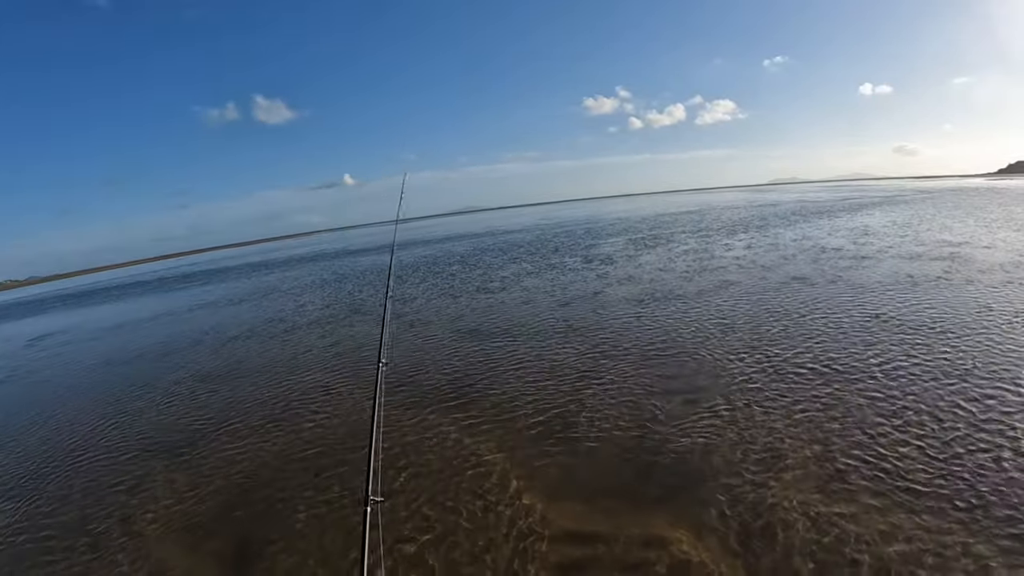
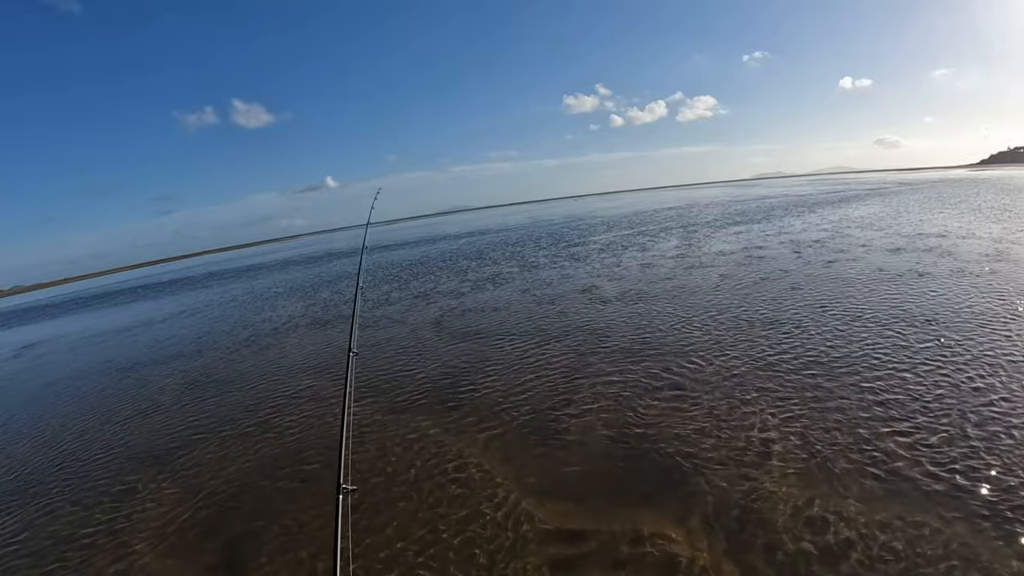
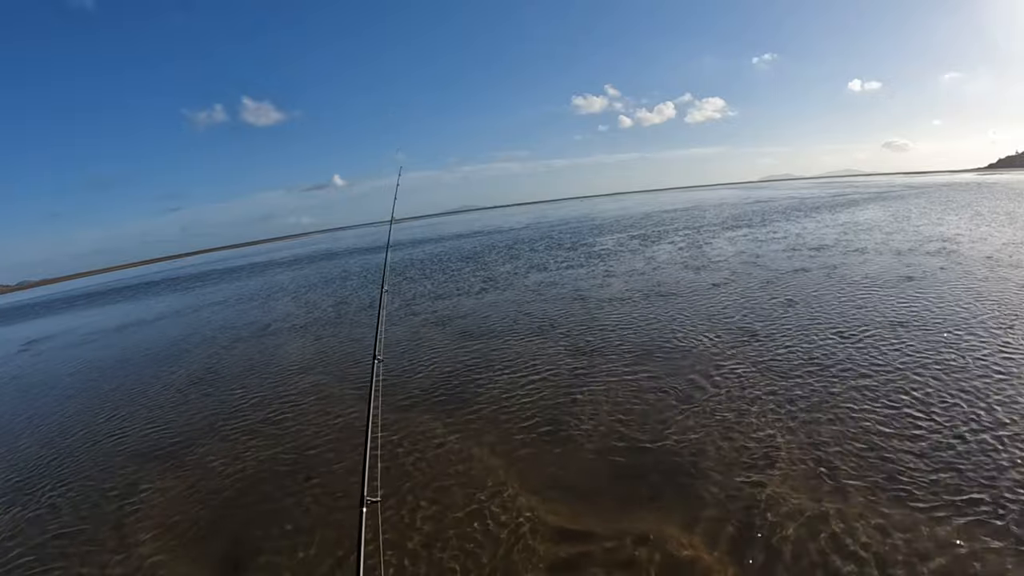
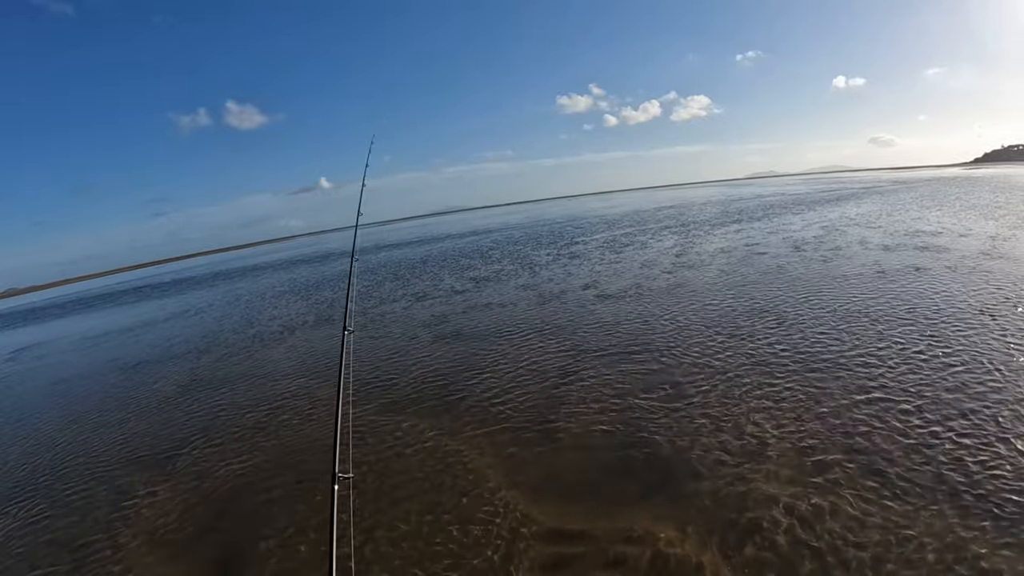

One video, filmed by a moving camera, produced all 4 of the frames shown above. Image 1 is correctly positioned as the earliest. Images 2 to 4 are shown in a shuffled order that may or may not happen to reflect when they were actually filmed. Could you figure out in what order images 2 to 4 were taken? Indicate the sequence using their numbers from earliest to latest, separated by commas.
3, 2, 4
